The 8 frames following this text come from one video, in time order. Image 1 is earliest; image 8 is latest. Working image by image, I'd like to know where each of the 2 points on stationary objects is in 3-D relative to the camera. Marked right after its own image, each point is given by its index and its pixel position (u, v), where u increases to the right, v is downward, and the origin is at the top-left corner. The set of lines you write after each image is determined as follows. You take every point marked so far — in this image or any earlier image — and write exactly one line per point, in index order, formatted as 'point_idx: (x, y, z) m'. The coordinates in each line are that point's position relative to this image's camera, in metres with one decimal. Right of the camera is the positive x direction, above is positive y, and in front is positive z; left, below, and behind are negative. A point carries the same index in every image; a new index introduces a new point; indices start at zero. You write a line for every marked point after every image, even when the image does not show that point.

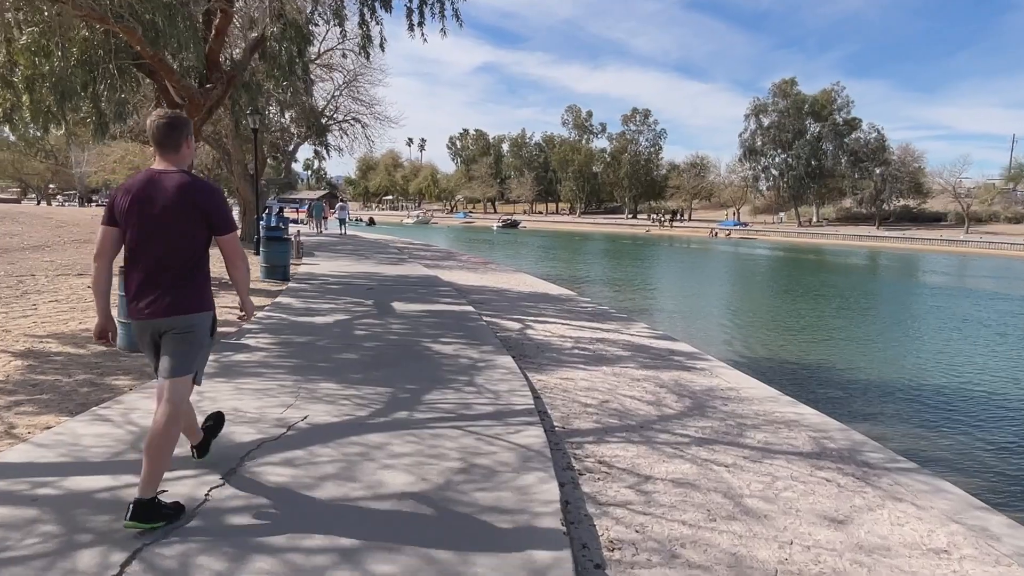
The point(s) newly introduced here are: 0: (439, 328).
0: (-1.0, -0.6, +9.7) m
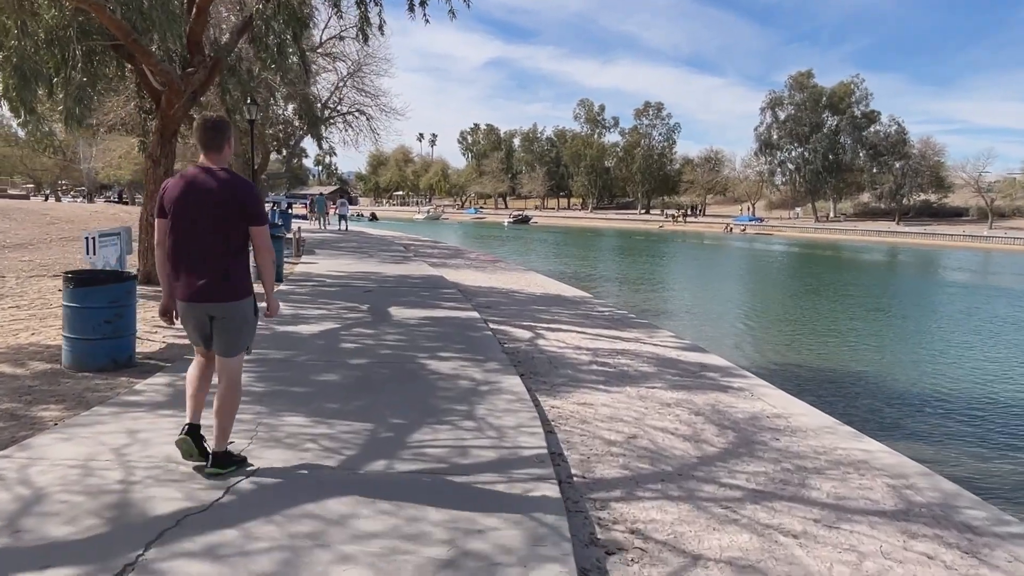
0: (-0.9, -0.6, +8.6) m
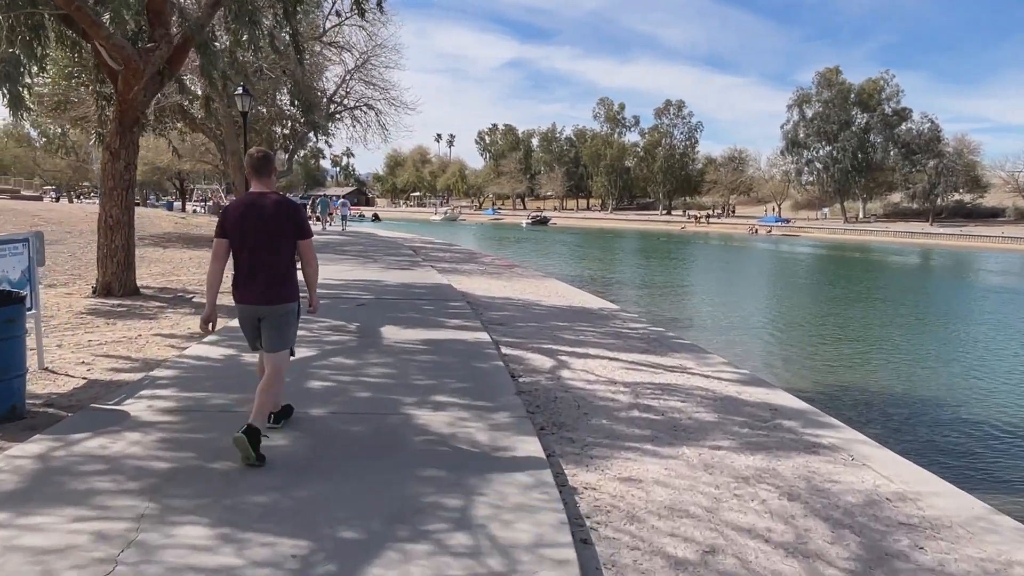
0: (-0.7, -0.8, +6.8) m
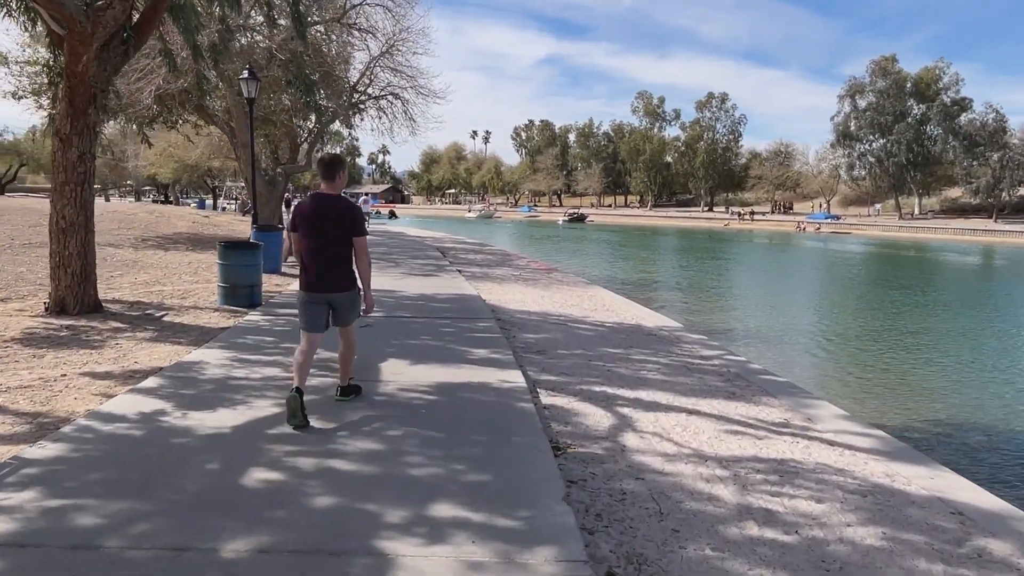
0: (-0.4, -1.1, +4.6) m
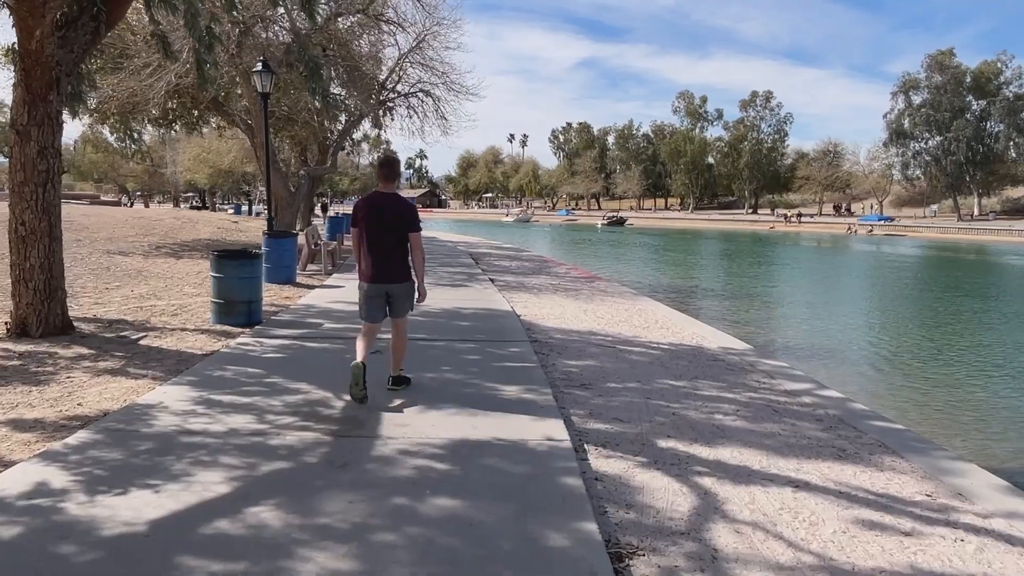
0: (-0.3, -1.2, +3.0) m
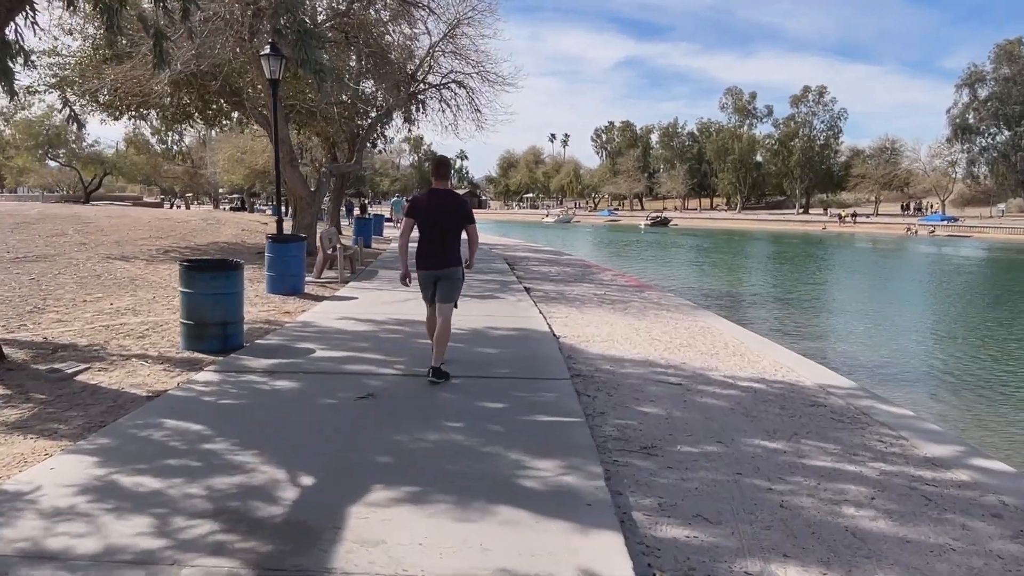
0: (-0.2, -1.4, +1.2) m
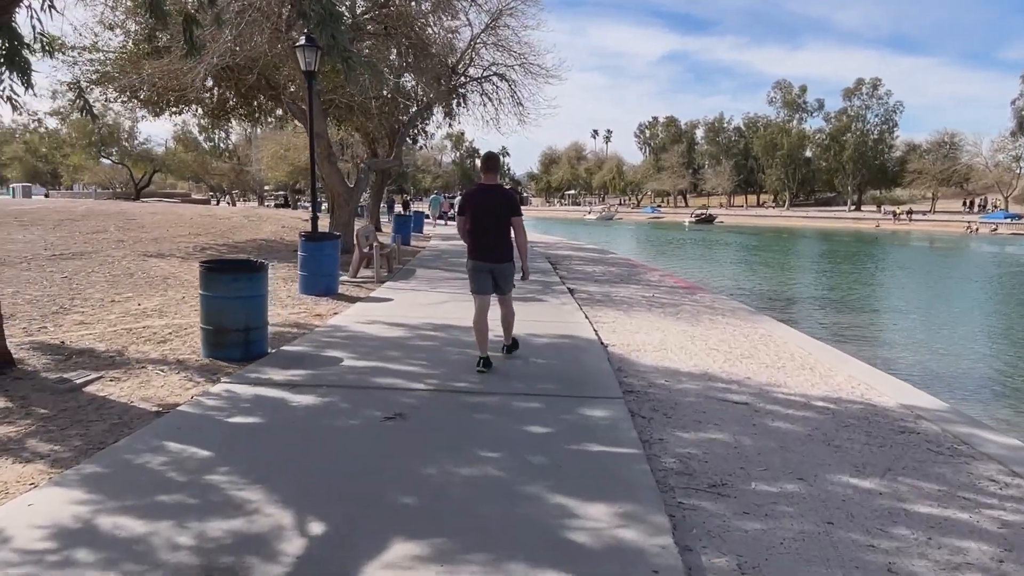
0: (-0.2, -1.5, +0.6) m
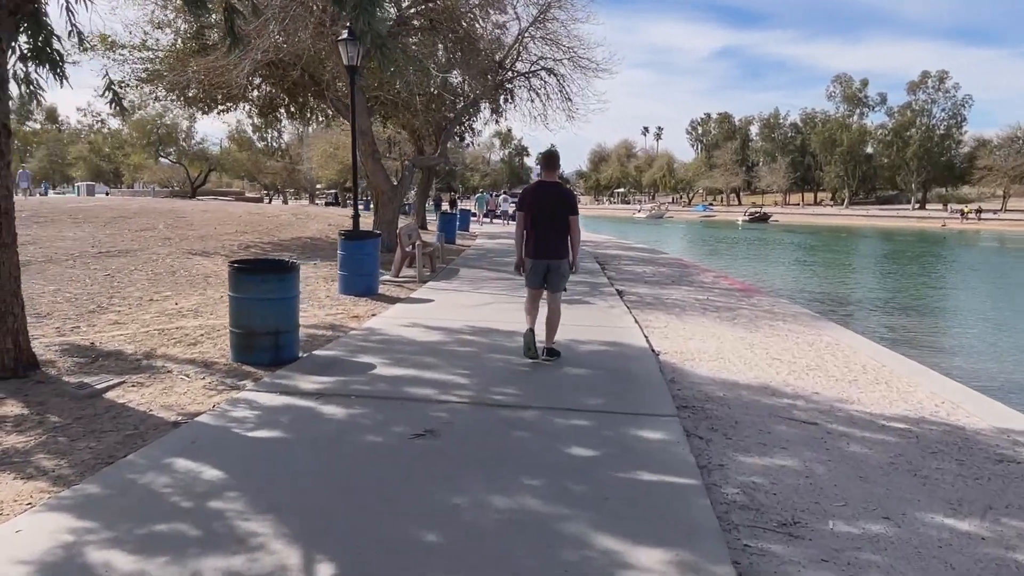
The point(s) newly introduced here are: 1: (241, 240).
0: (-0.2, -1.5, +0.1) m
1: (-6.5, +1.2, +16.9) m
